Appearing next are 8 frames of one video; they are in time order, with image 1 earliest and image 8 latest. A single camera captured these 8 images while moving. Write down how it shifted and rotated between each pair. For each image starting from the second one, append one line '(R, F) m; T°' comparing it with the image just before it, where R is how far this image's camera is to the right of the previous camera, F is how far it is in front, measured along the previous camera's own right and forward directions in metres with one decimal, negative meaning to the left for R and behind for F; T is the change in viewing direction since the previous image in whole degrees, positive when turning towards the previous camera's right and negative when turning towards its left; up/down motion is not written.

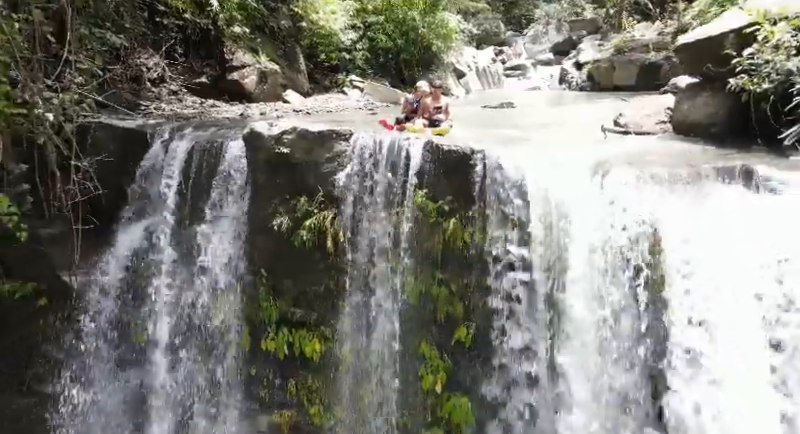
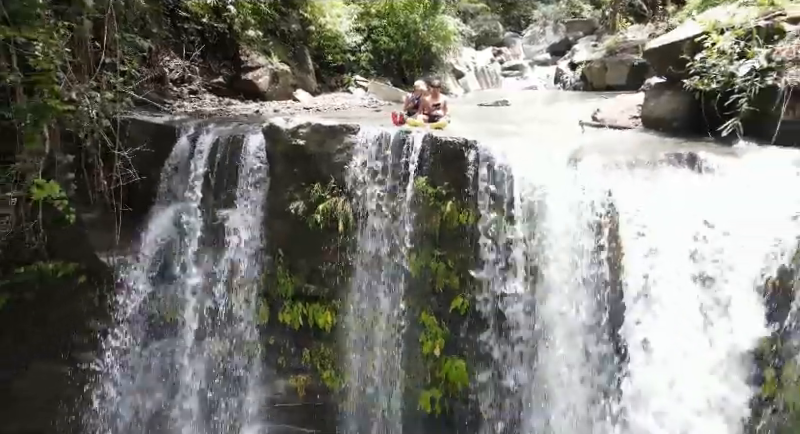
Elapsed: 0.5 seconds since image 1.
(0.0, -0.4) m; 0°
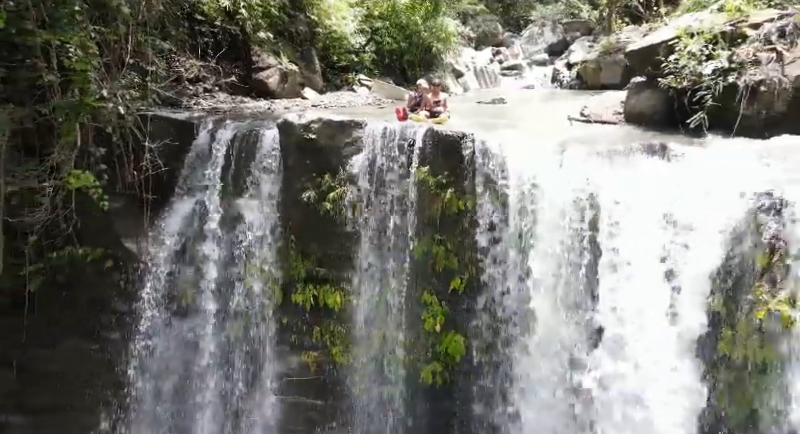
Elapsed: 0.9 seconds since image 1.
(0.0, -0.3) m; 0°
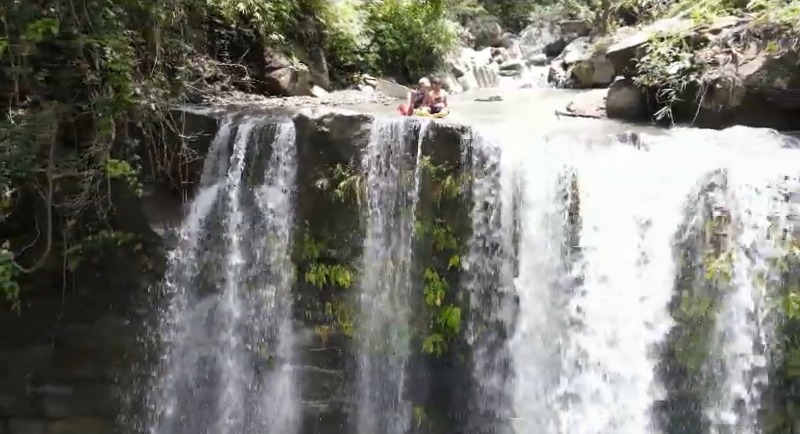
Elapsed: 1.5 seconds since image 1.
(0.0, -0.4) m; 0°
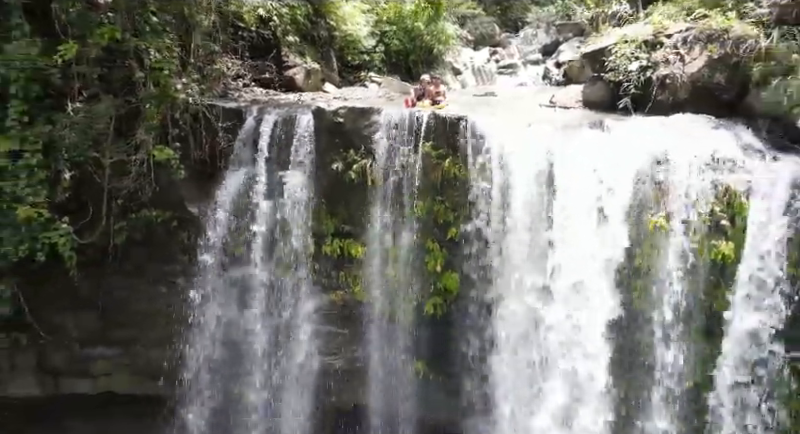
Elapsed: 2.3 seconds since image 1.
(0.0, -0.6) m; 0°
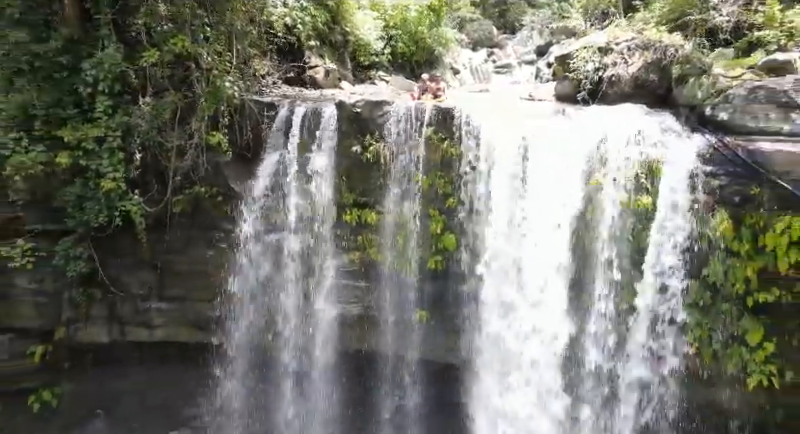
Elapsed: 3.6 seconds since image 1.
(-0.1, -1.0) m; 0°
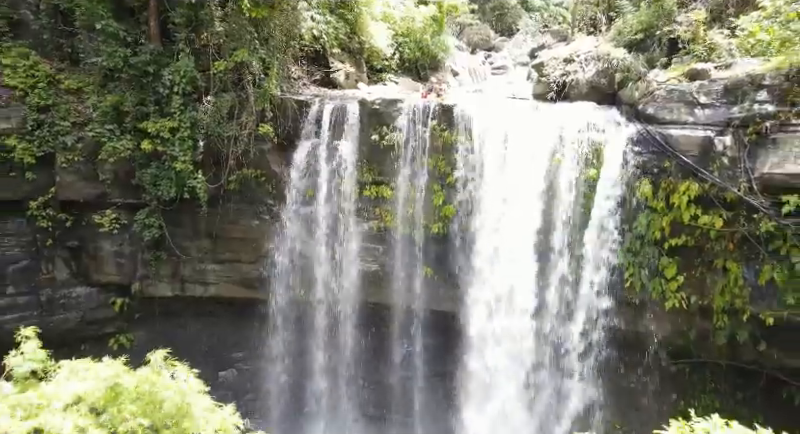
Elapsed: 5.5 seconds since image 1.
(-0.1, -1.4) m; 0°
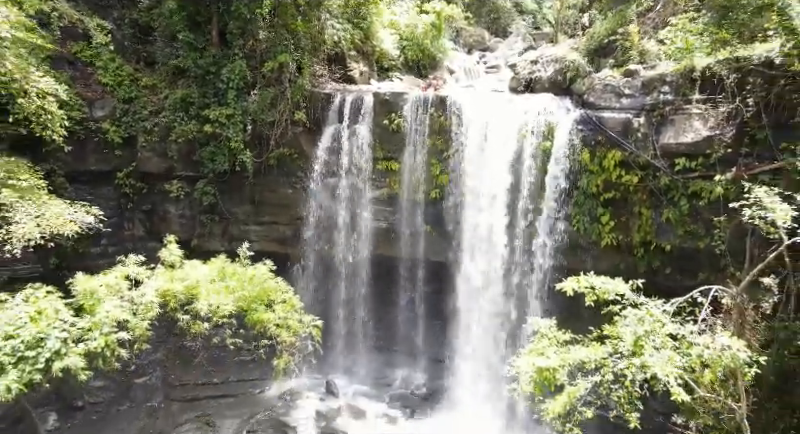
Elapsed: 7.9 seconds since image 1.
(-0.1, -1.8) m; 0°
